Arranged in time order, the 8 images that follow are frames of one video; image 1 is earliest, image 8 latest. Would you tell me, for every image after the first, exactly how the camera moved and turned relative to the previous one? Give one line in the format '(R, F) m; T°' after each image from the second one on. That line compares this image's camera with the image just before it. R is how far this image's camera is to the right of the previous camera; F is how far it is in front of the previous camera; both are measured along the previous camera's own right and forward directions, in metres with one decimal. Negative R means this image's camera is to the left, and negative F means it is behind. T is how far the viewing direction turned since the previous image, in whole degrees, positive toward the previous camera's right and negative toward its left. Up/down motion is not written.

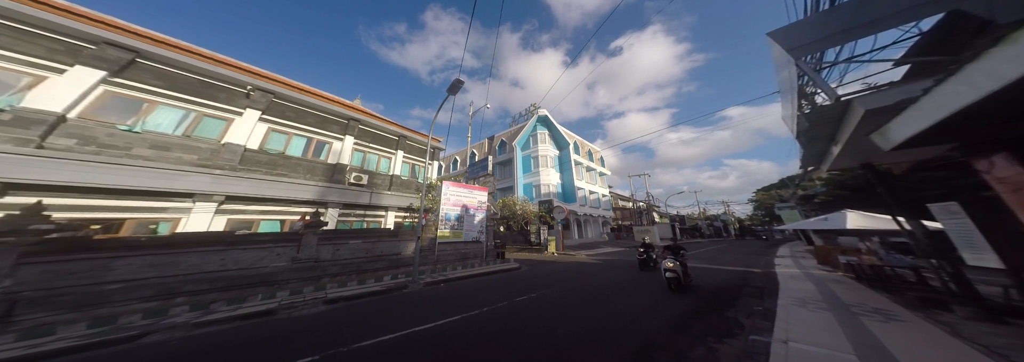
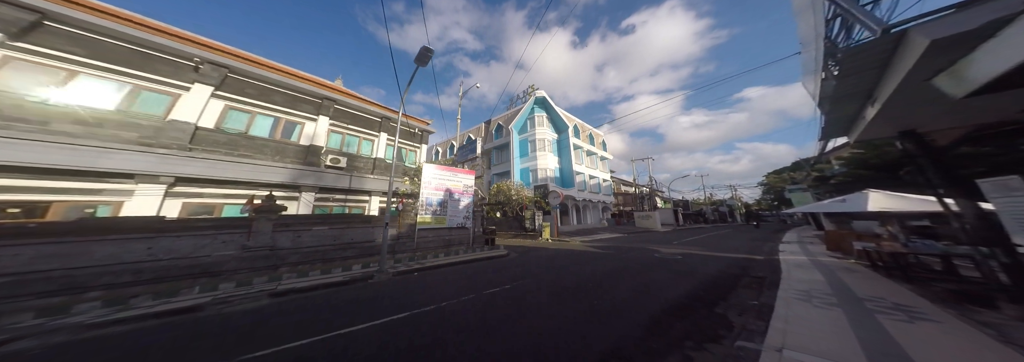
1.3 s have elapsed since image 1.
(+0.8, +0.6) m; -1°
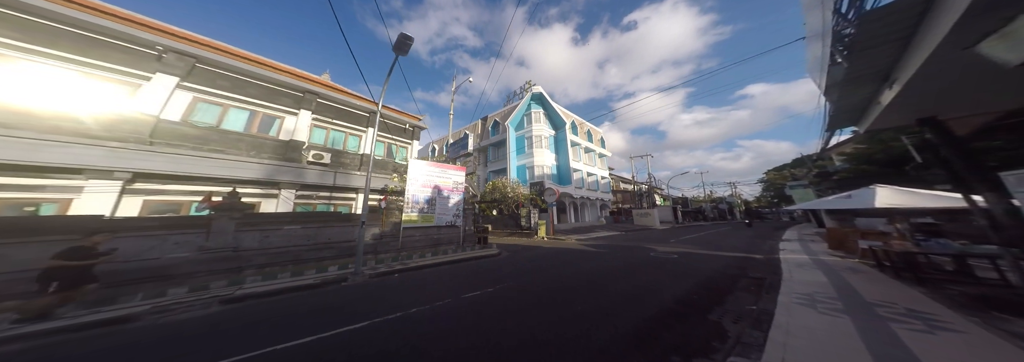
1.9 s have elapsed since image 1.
(+0.4, +0.4) m; 0°
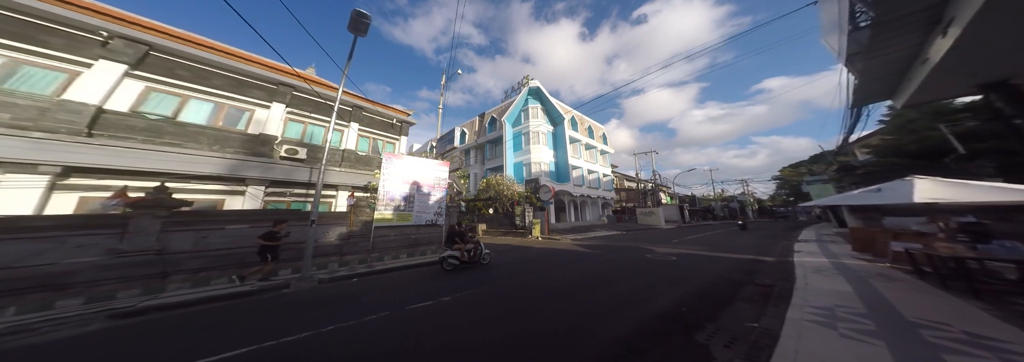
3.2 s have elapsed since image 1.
(+0.9, +0.6) m; -2°
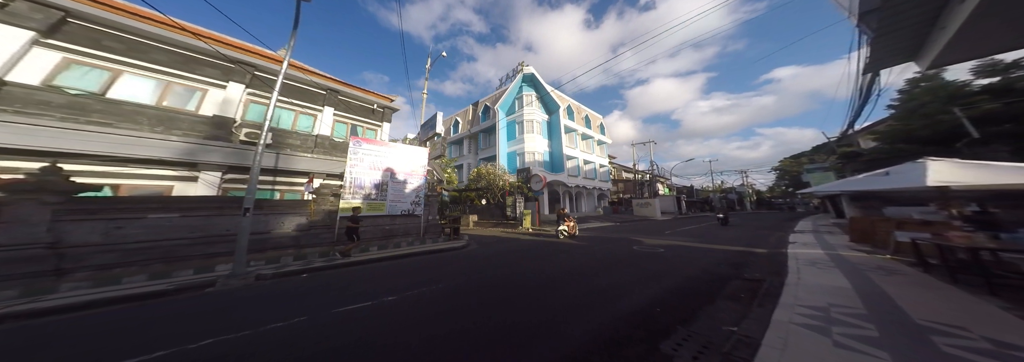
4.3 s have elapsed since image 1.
(+0.8, +0.5) m; 0°
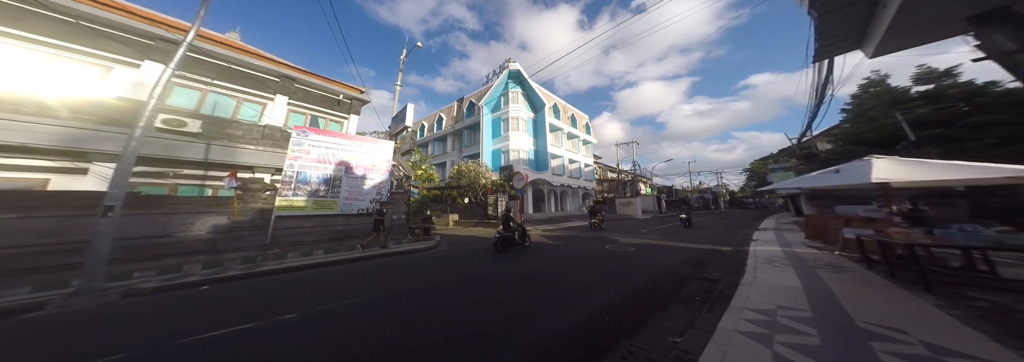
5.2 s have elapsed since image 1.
(+0.7, +0.3) m; +3°
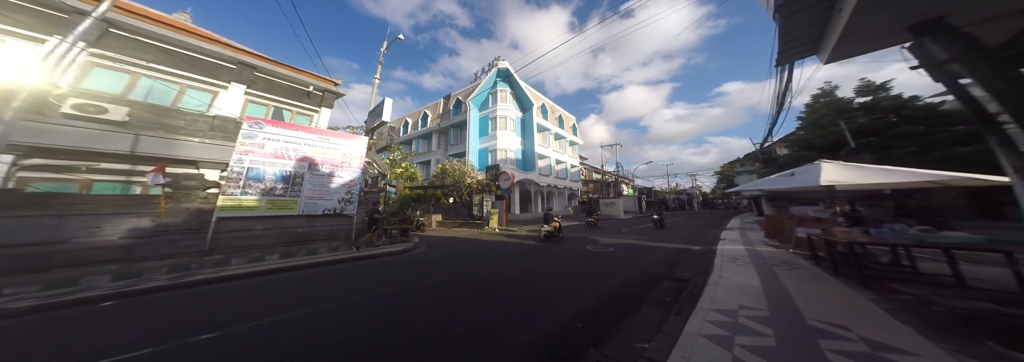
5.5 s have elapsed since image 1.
(+0.2, +0.2) m; +4°
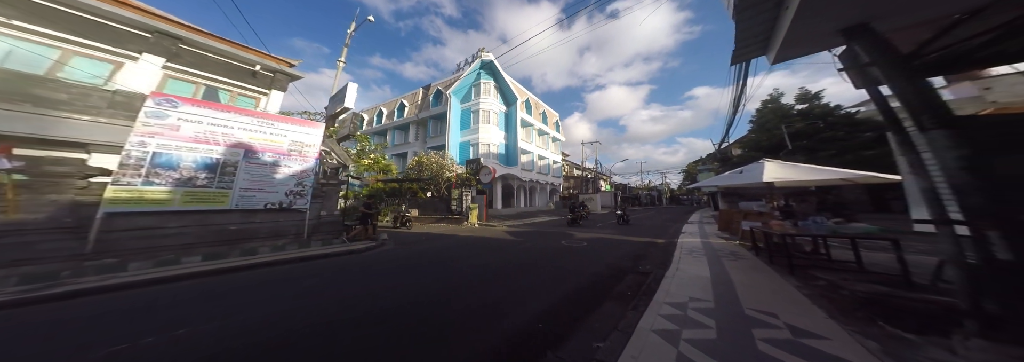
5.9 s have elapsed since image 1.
(+0.3, +0.2) m; +5°
